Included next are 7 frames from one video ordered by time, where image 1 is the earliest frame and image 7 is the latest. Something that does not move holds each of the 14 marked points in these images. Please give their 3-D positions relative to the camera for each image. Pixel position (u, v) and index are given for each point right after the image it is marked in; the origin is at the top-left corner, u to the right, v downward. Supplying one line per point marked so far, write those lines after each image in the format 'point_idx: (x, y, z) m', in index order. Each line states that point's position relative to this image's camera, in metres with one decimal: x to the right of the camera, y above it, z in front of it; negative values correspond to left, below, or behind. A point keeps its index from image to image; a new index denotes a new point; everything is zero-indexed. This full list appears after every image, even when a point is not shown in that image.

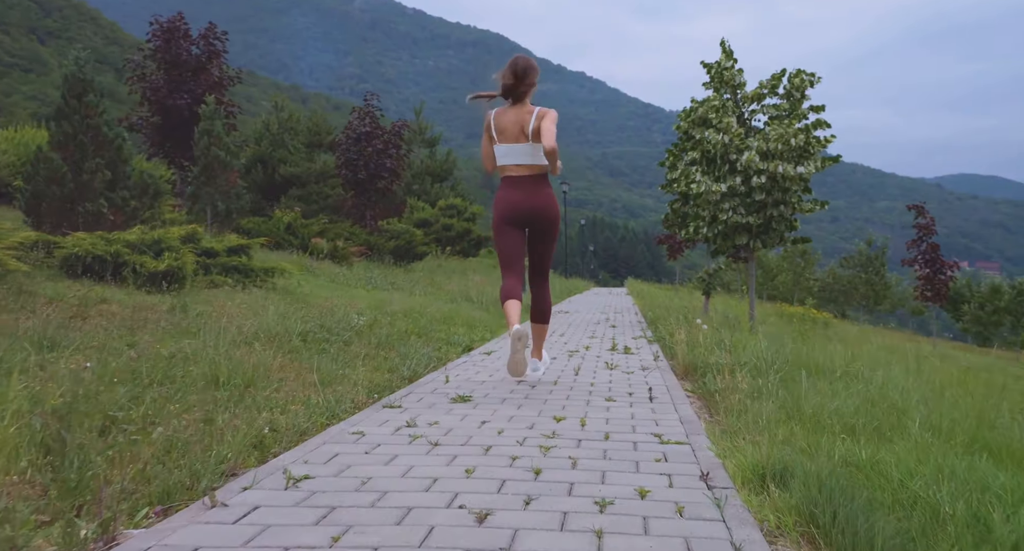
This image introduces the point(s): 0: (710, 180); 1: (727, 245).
0: (+2.6, +1.2, +10.3) m
1: (+2.9, +0.4, +10.6) m
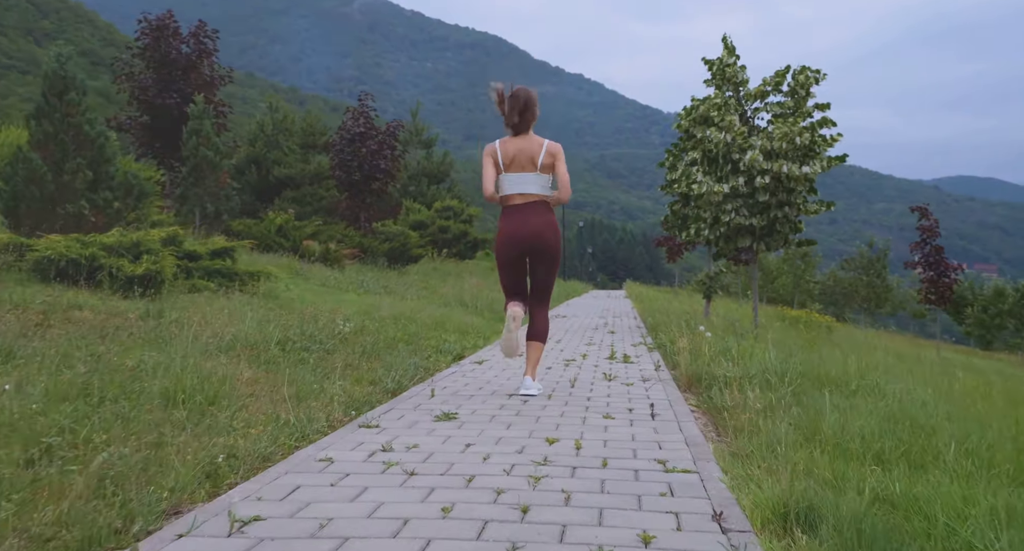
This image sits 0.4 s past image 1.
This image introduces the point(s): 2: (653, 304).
0: (+2.5, +1.2, +9.9) m
1: (+2.8, +0.4, +10.3) m
2: (+3.1, -0.7, +17.4) m
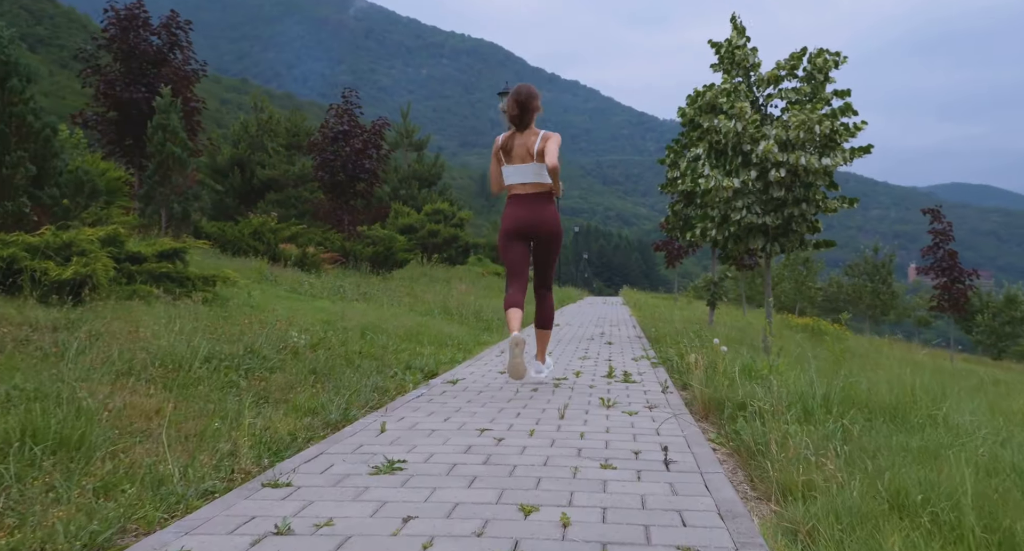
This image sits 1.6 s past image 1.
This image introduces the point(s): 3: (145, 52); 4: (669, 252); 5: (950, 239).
0: (+2.3, +1.1, +8.9) m
1: (+2.7, +0.3, +9.3) m
2: (+2.9, -0.8, +16.4) m
3: (-7.6, +4.6, +16.5) m
4: (+3.8, +0.6, +19.2) m
5: (+10.1, +0.8, +18.2) m
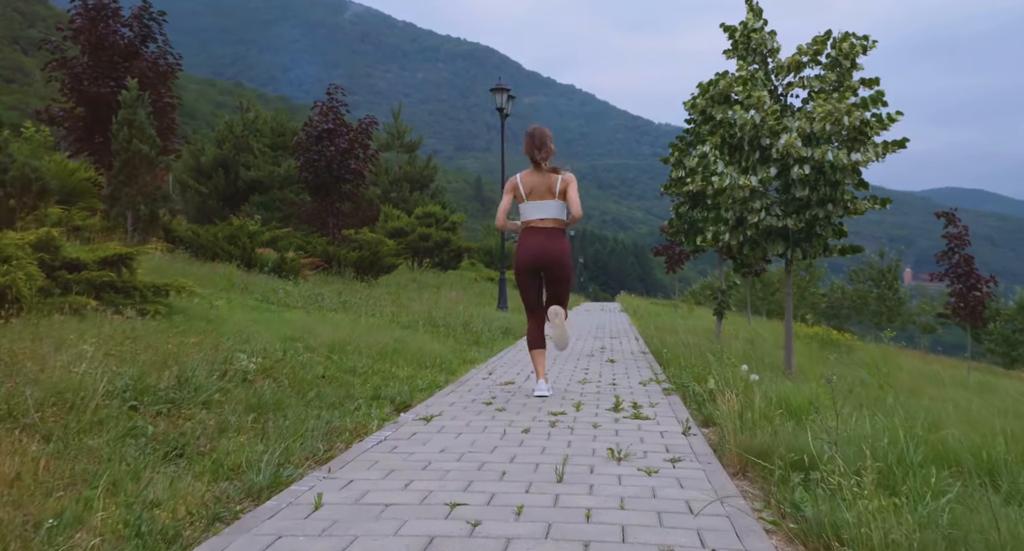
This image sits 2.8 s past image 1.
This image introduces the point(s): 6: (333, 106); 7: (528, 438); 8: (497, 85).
0: (+2.2, +1.0, +8.0) m
1: (+2.6, +0.2, +8.3) m
2: (+2.8, -0.9, +15.5) m
3: (-7.8, +4.5, +15.5) m
4: (+3.6, +0.4, +18.3) m
5: (+9.9, +0.7, +17.3) m
6: (-4.4, +4.2, +19.4) m
7: (+0.1, -0.9, +4.1) m
8: (-0.3, +4.1, +17.1) m
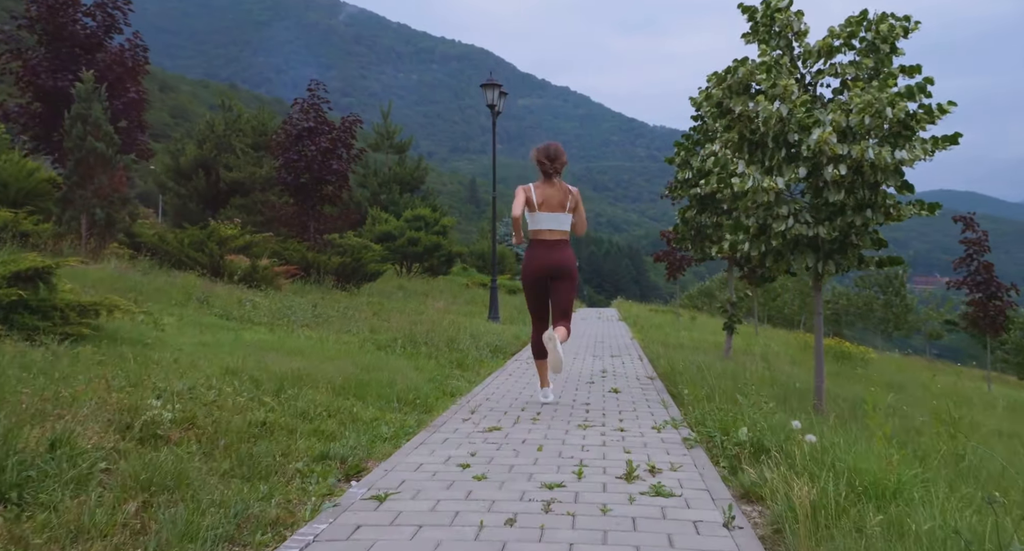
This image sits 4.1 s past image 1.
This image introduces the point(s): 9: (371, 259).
0: (+2.1, +0.9, +6.9) m
1: (+2.5, +0.1, +7.2) m
2: (+2.6, -1.1, +14.4) m
3: (-7.9, +4.4, +14.3) m
4: (+3.4, +0.3, +17.2) m
5: (+9.8, +0.5, +16.3) m
6: (-4.6, +4.0, +18.3) m
7: (0.0, -1.0, +3.0) m
8: (-0.5, +4.0, +16.1) m
9: (-3.0, +0.4, +16.6) m
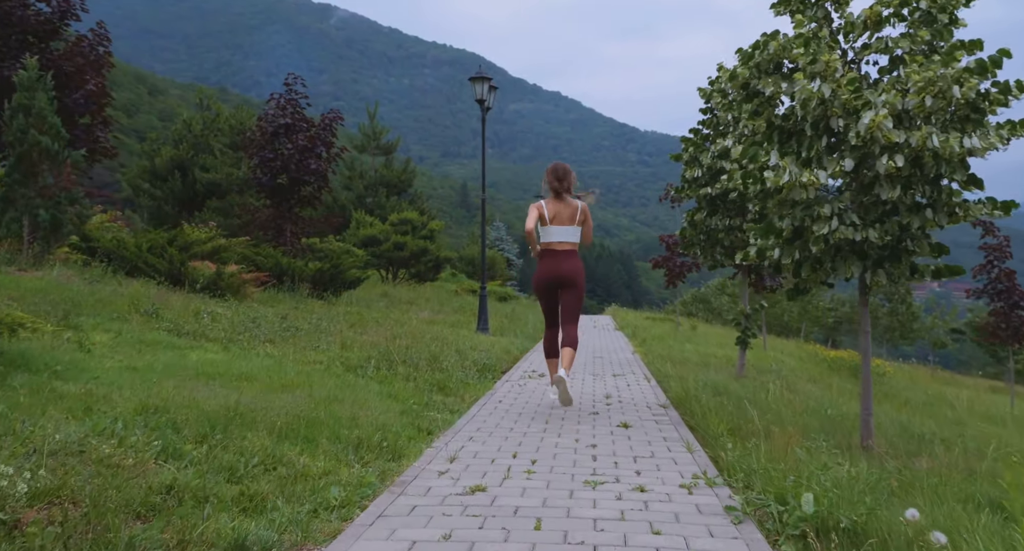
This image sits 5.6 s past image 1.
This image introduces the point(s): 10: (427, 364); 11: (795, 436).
0: (+2.1, +0.8, +5.8) m
1: (+2.4, 0.0, +6.1) m
2: (+2.4, -1.2, +13.3) m
3: (-8.1, +4.2, +13.1) m
4: (+3.3, +0.1, +16.1) m
5: (+9.6, +0.4, +15.3) m
6: (-4.8, +3.8, +17.1) m
7: (0.0, -1.1, +1.8) m
8: (-0.7, +3.8, +14.9) m
9: (-3.1, +0.2, +15.4) m
10: (-0.9, -1.0, +8.6) m
11: (+1.8, -1.0, +5.0) m
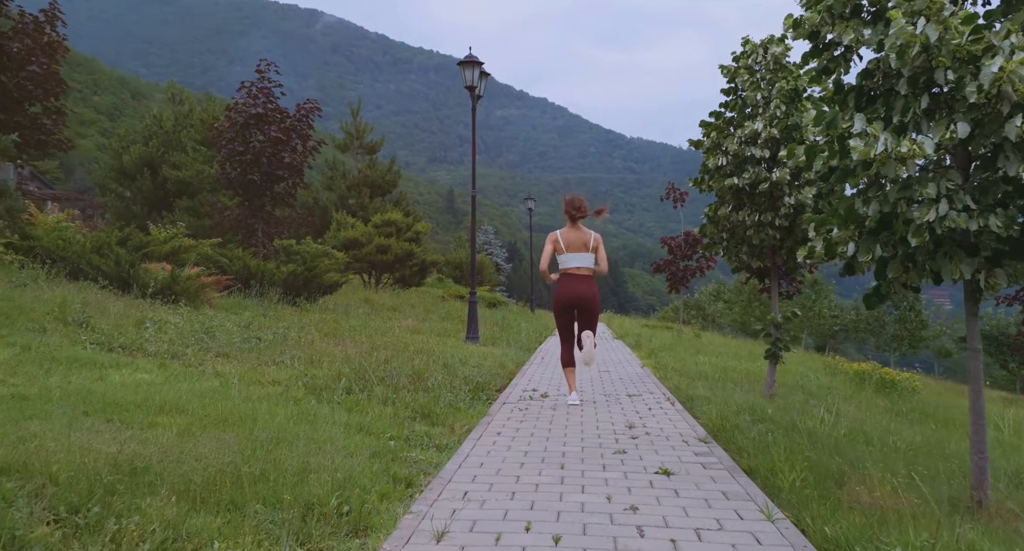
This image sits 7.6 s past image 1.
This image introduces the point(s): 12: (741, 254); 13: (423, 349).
0: (+2.1, +0.8, +4.5) m
1: (+2.4, 0.0, +4.8) m
2: (+2.4, -1.3, +11.9) m
3: (-8.2, +4.2, +11.7) m
4: (+3.1, 0.0, +14.8) m
5: (+9.5, +0.3, +14.1) m
6: (-4.9, +3.8, +15.7) m
7: (+0.1, -1.0, +0.5) m
8: (-0.8, +3.8, +13.6) m
9: (-3.3, +0.1, +14.0) m
10: (-0.9, -1.0, +7.2) m
11: (+1.8, -1.0, +3.6) m
12: (+2.7, +0.3, +9.2) m
13: (-1.1, -0.9, +9.9) m
